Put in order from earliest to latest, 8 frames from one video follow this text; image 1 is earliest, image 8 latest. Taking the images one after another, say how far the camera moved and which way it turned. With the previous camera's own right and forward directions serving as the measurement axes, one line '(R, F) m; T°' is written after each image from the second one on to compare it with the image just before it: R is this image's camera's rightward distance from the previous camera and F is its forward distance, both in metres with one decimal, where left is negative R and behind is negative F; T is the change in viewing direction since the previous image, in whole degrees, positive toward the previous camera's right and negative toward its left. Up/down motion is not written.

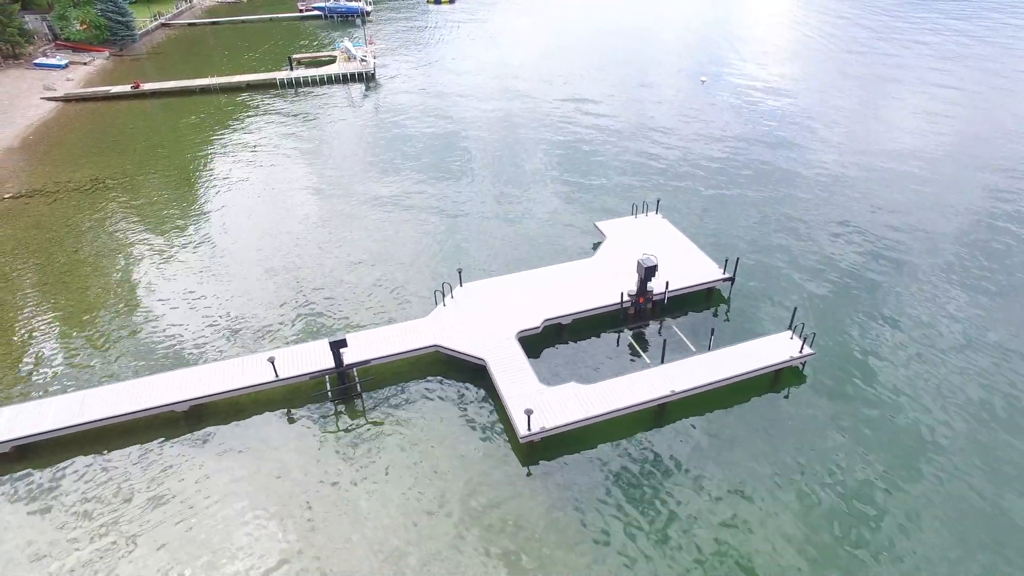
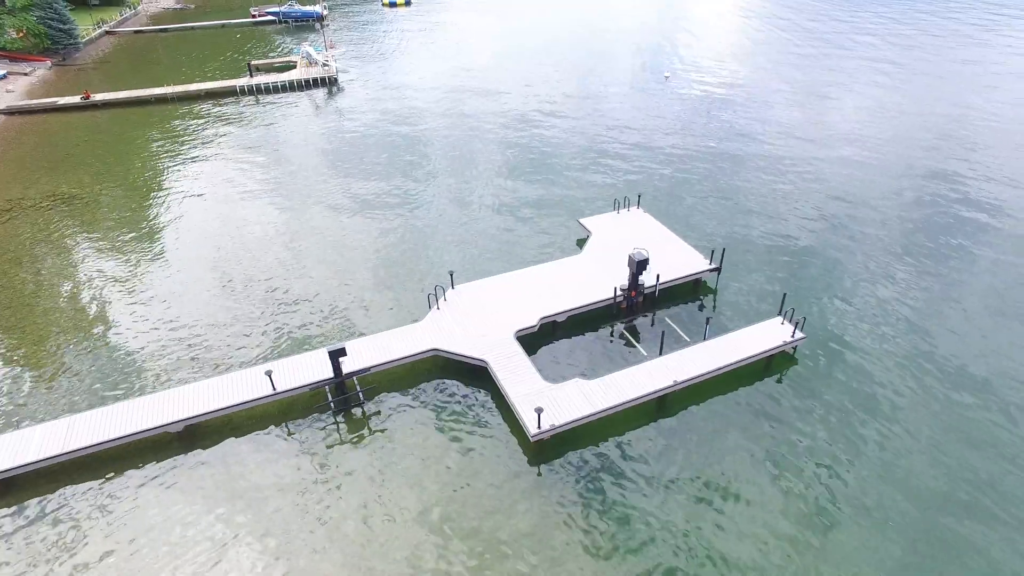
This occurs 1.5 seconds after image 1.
(-1.6, +0.1) m; +4°
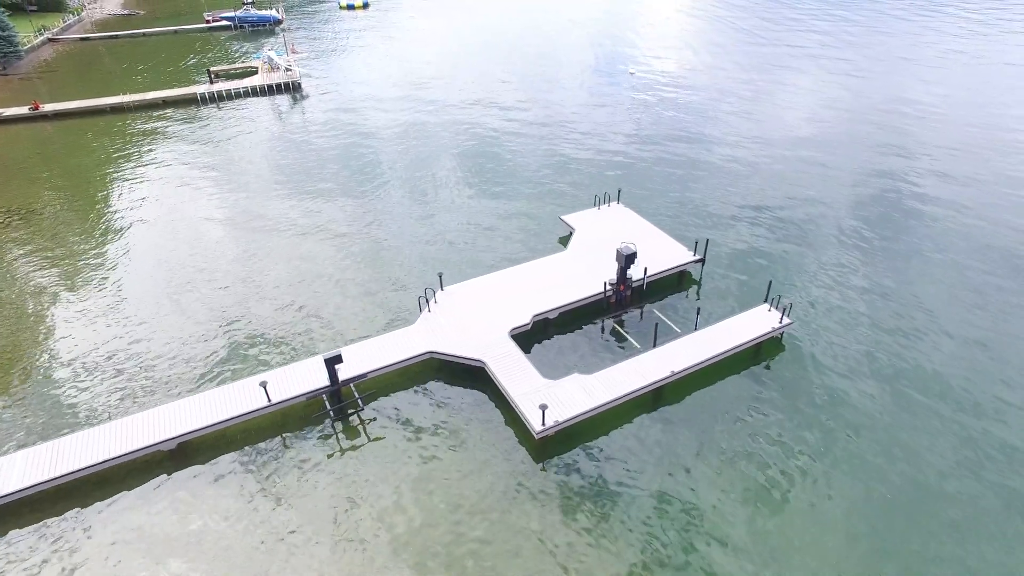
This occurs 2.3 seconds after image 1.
(-1.3, +0.1) m; +4°
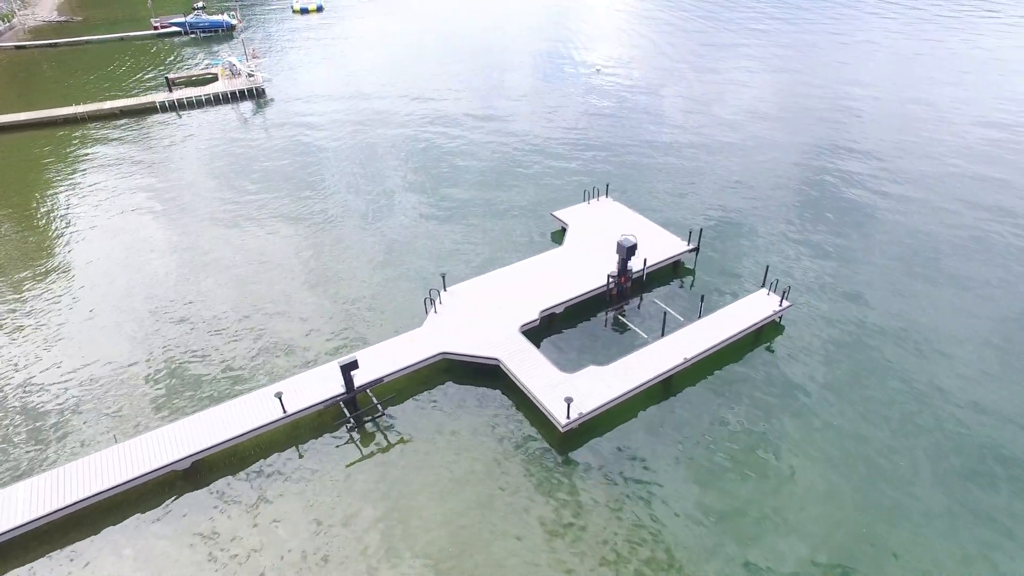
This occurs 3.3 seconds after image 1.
(-2.3, +0.1) m; +4°
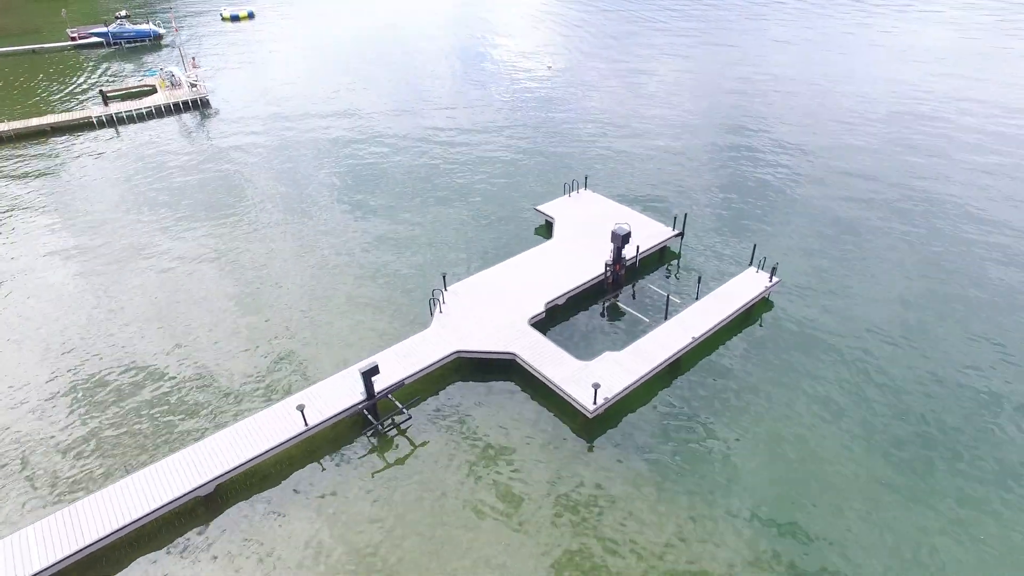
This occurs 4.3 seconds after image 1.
(-3.0, +0.2) m; +6°
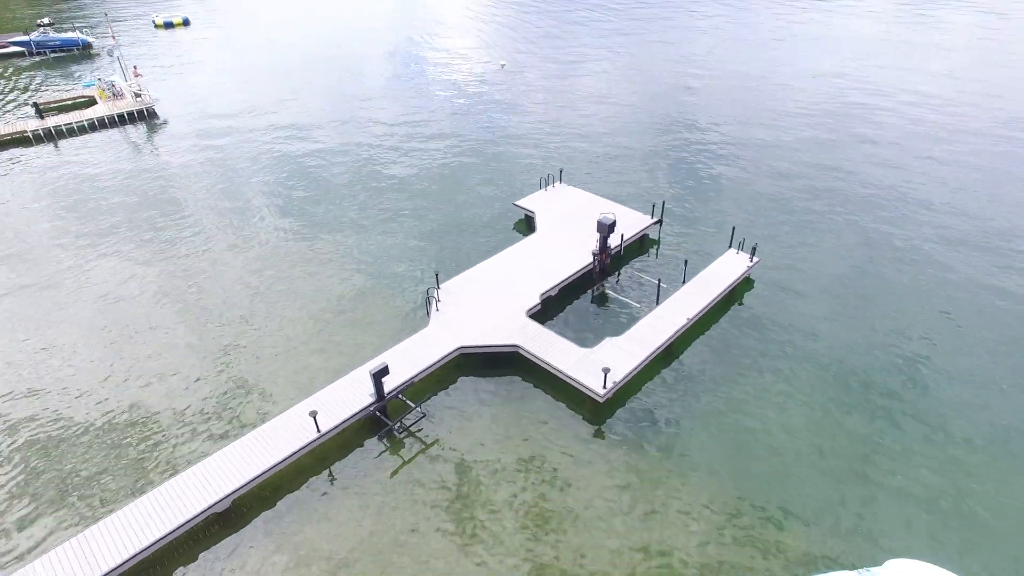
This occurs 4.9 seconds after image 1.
(-2.1, 0.0) m; +5°
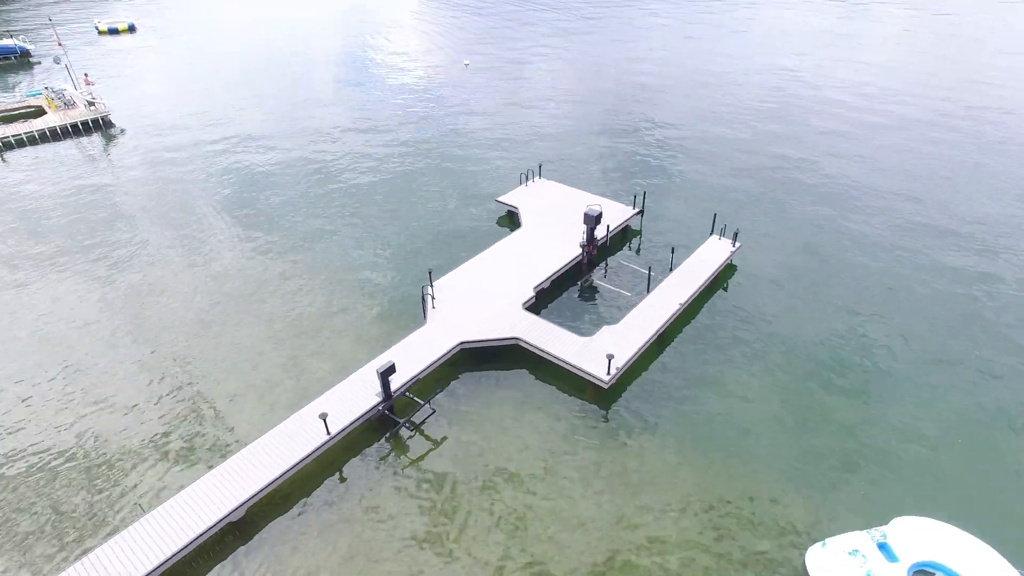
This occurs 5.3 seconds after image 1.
(-1.6, -0.1) m; +4°
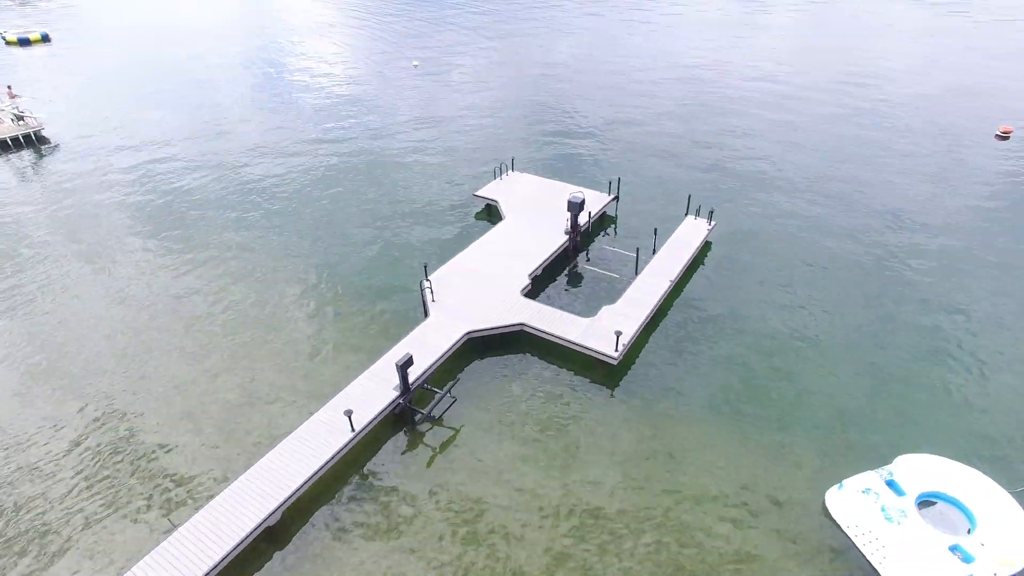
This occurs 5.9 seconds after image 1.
(-2.6, -0.2) m; +6°
